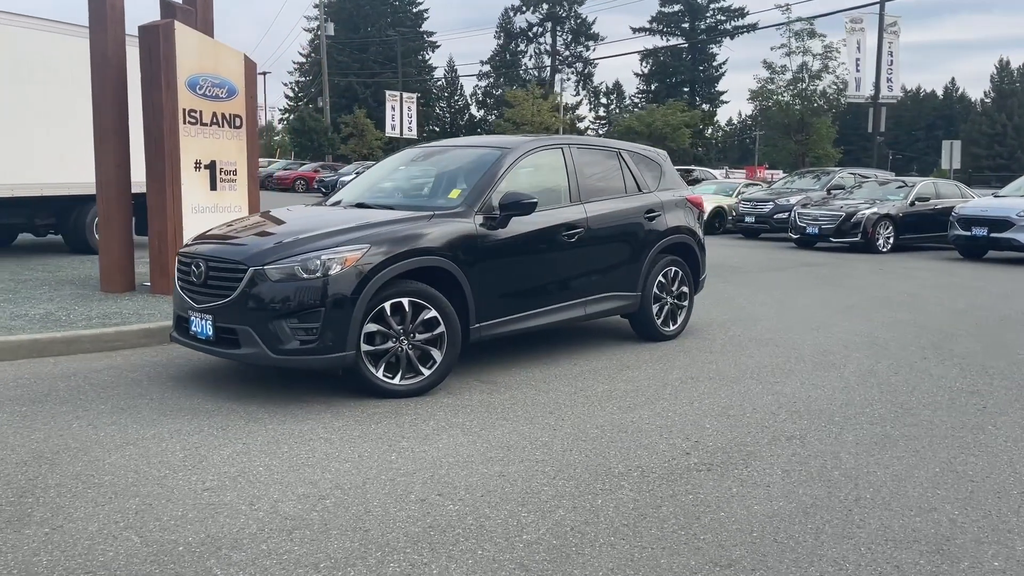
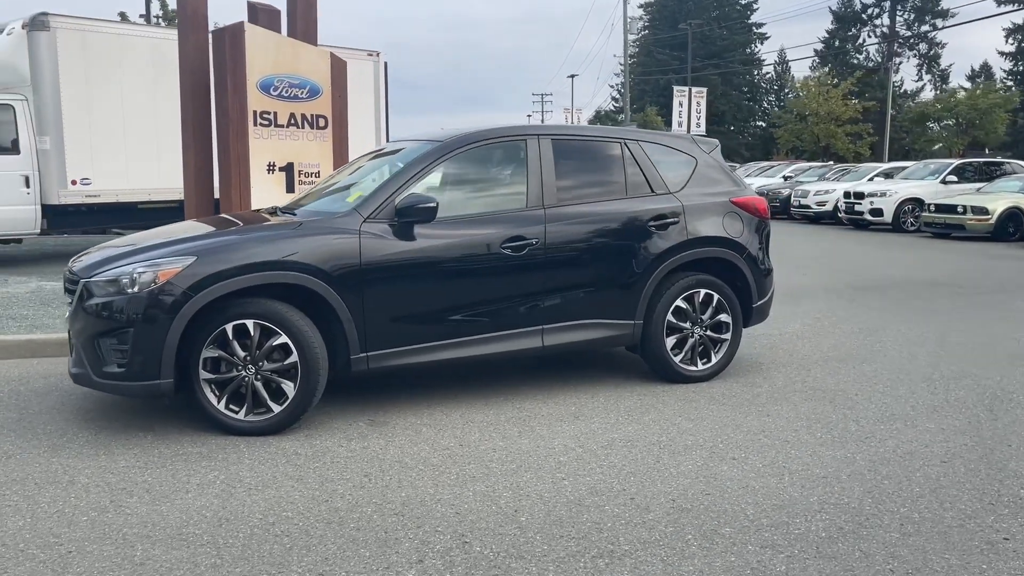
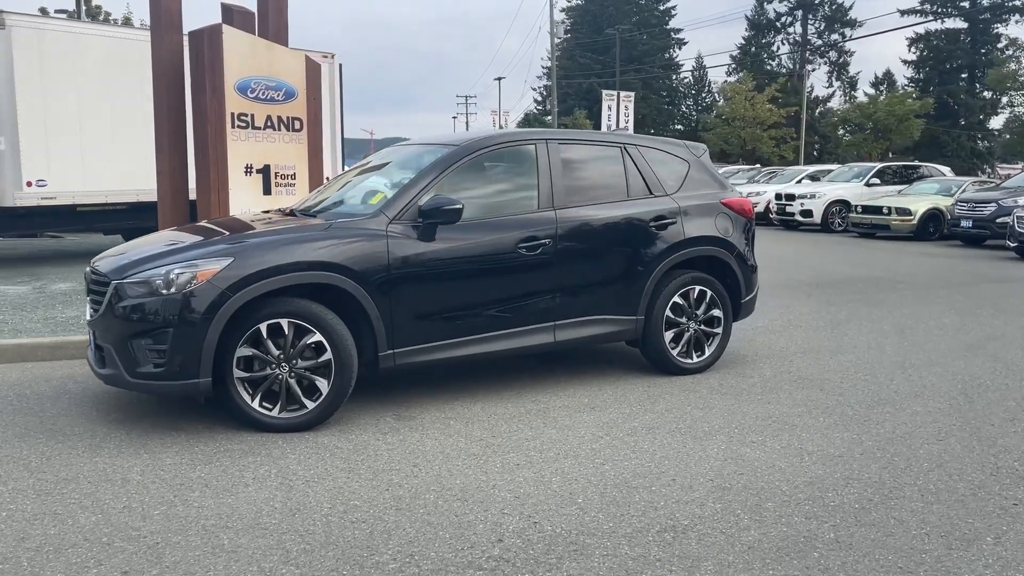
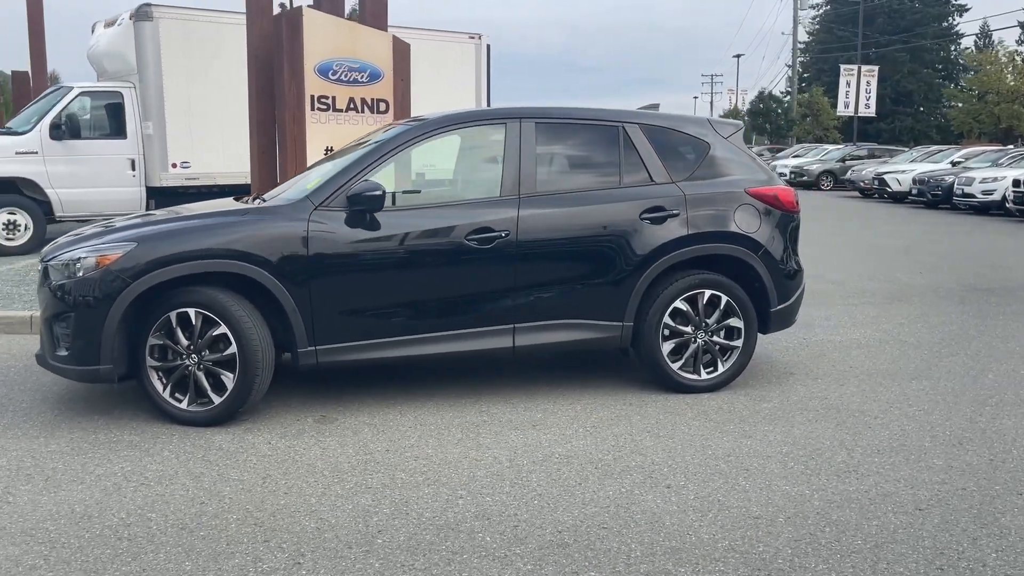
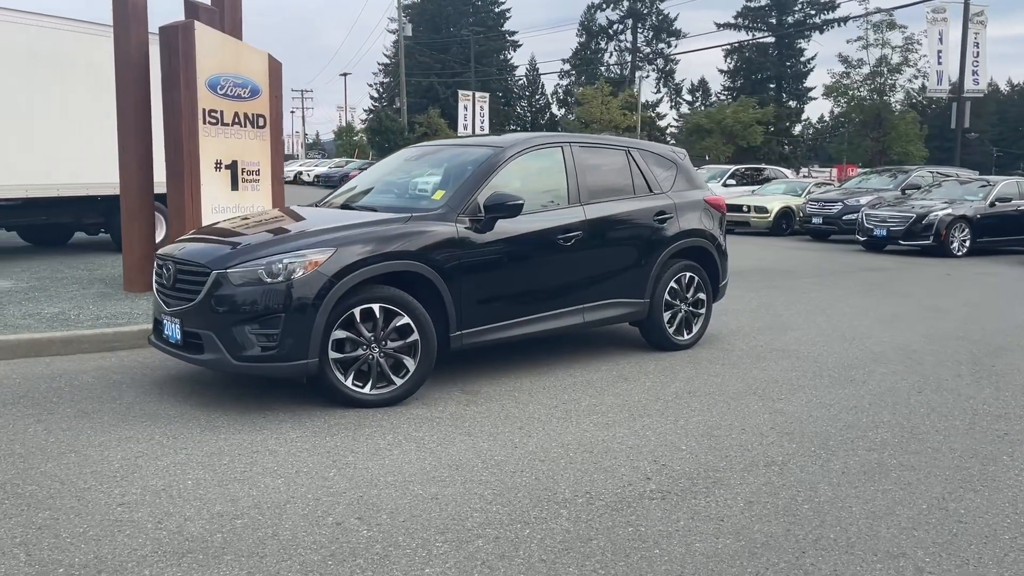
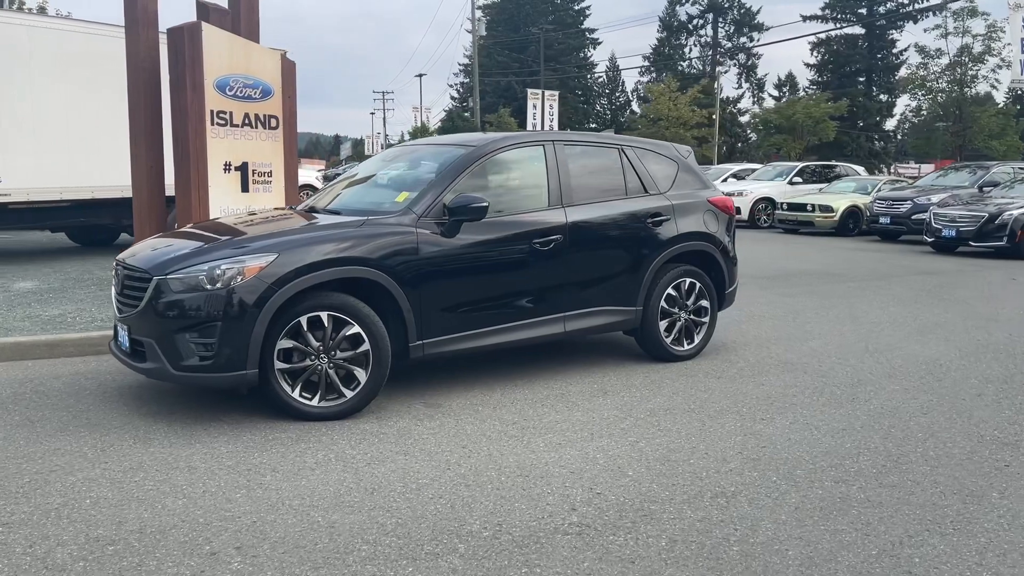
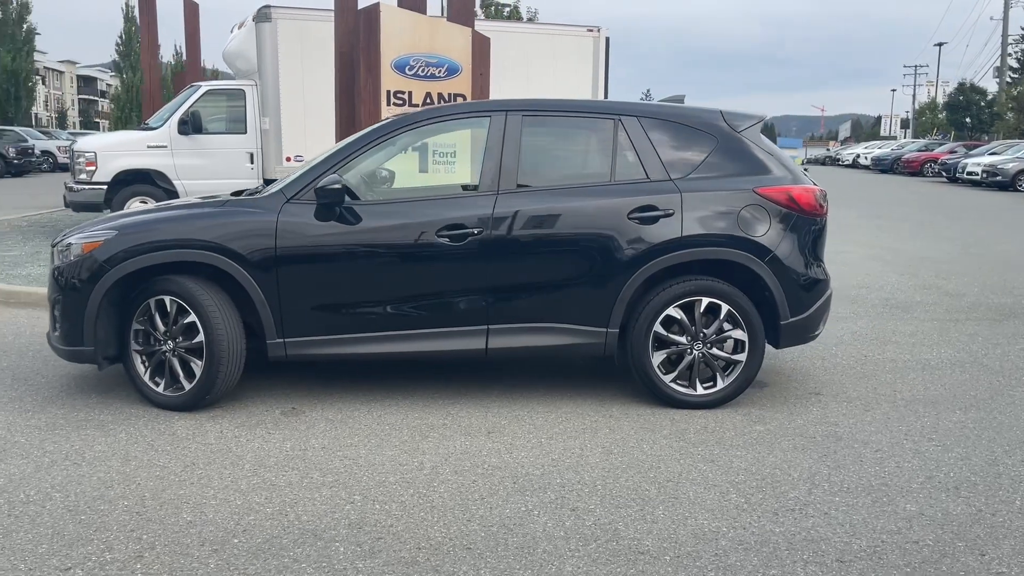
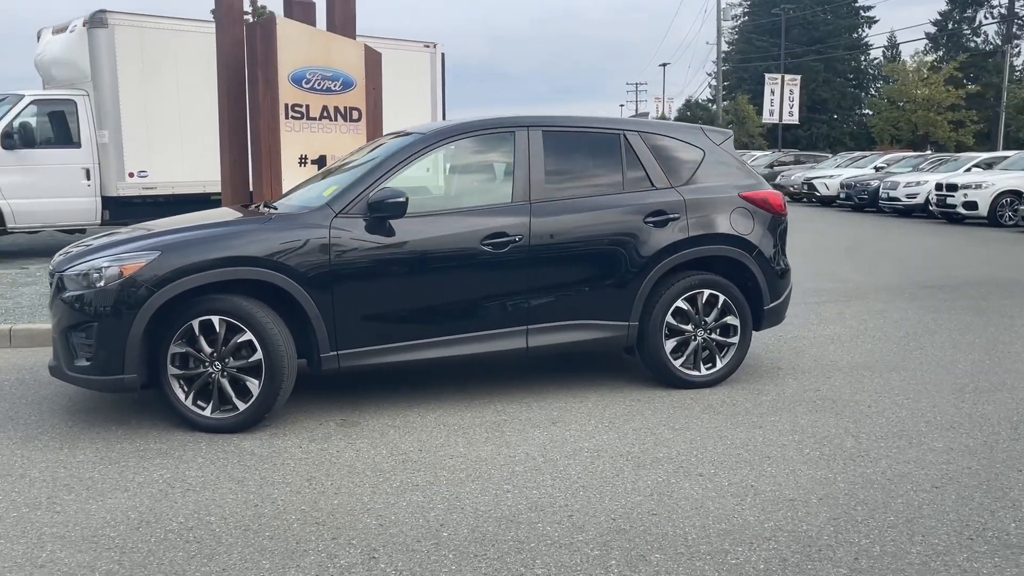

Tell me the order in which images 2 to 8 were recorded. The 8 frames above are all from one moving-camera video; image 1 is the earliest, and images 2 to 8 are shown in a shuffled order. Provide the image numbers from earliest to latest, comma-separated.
5, 6, 3, 2, 8, 4, 7
